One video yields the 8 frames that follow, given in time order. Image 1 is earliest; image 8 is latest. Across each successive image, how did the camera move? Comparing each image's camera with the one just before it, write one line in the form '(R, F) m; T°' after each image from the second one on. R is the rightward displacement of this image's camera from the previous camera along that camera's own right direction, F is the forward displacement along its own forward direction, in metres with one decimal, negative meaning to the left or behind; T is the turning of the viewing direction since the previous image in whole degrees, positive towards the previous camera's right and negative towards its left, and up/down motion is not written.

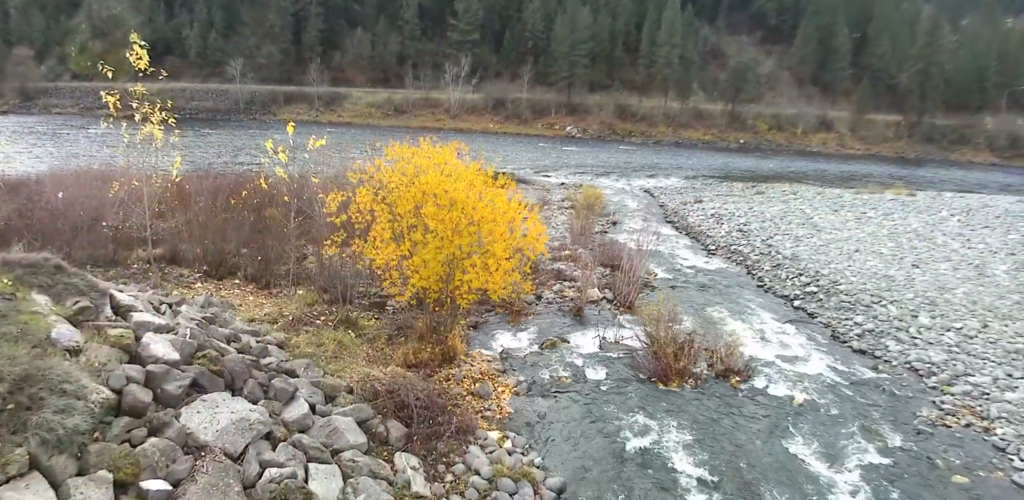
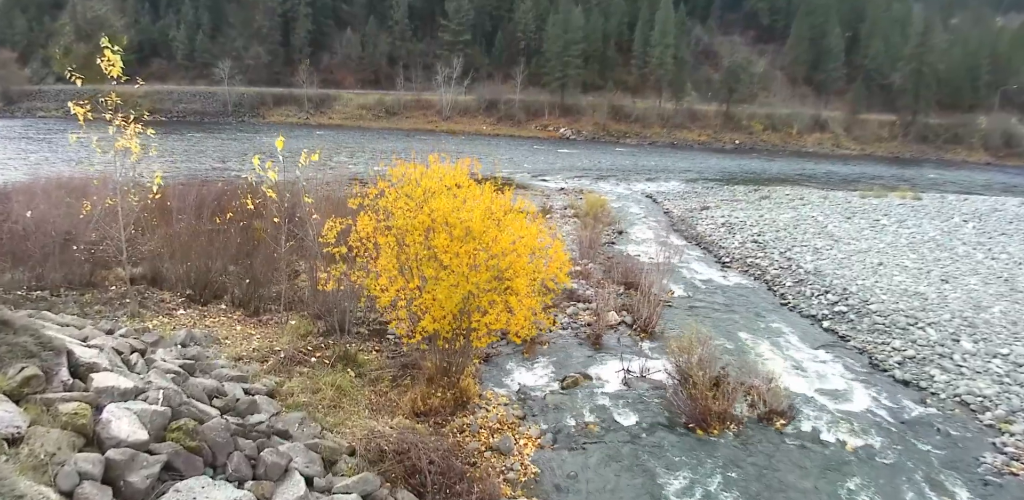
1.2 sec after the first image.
(-0.3, +1.0) m; +1°
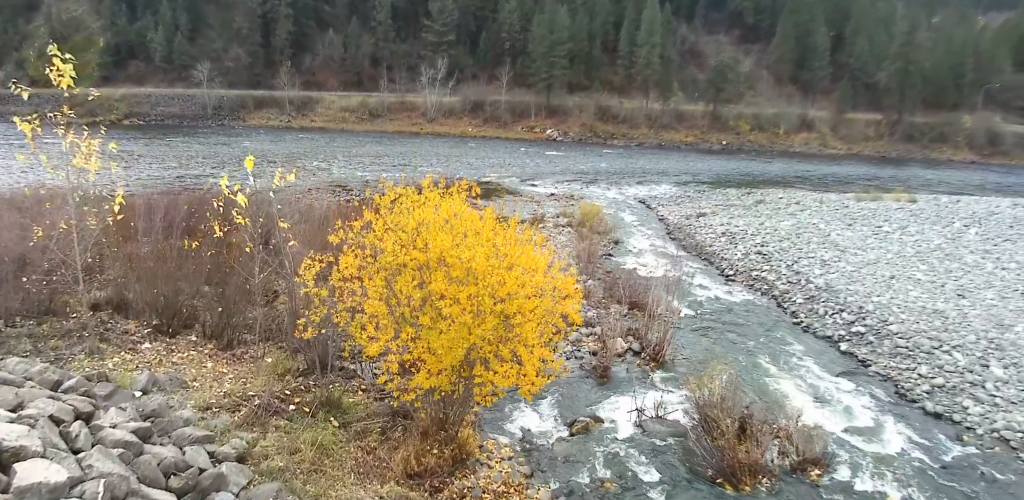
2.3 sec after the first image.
(-0.2, +0.9) m; +1°
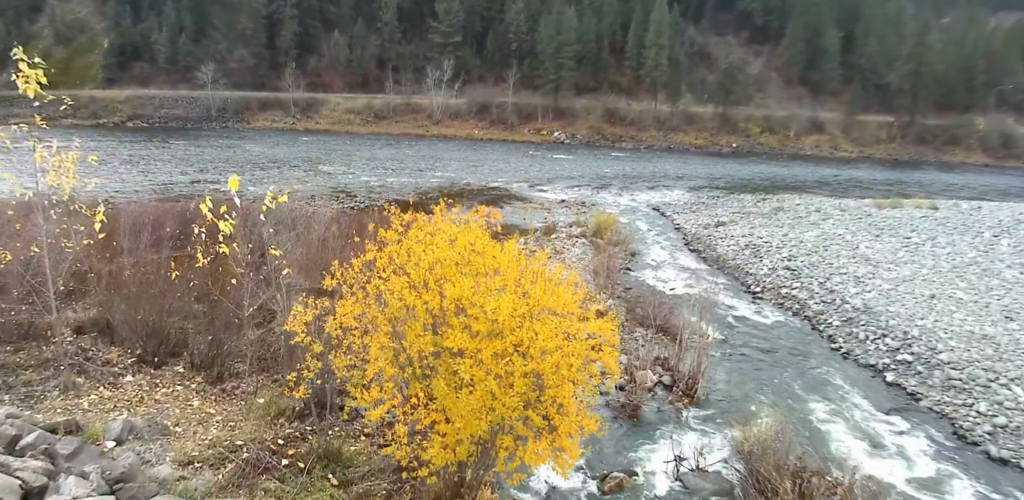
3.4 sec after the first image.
(-0.2, +1.0) m; 0°
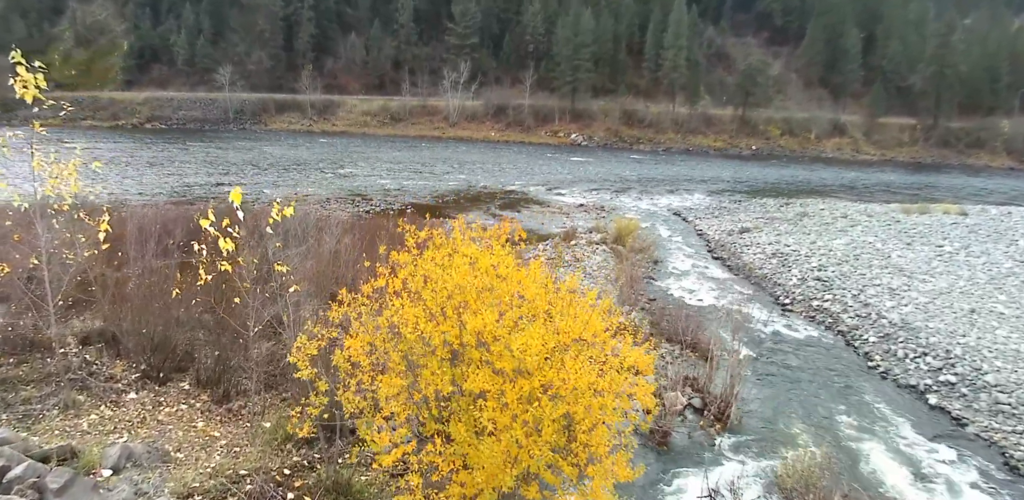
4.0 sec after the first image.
(-0.1, +0.5) m; -1°
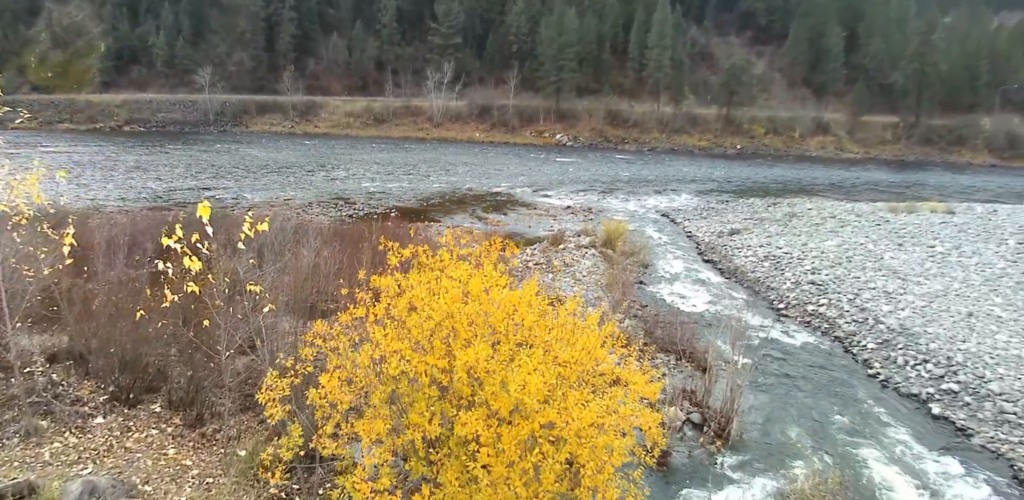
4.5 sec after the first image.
(-0.1, +0.4) m; +1°
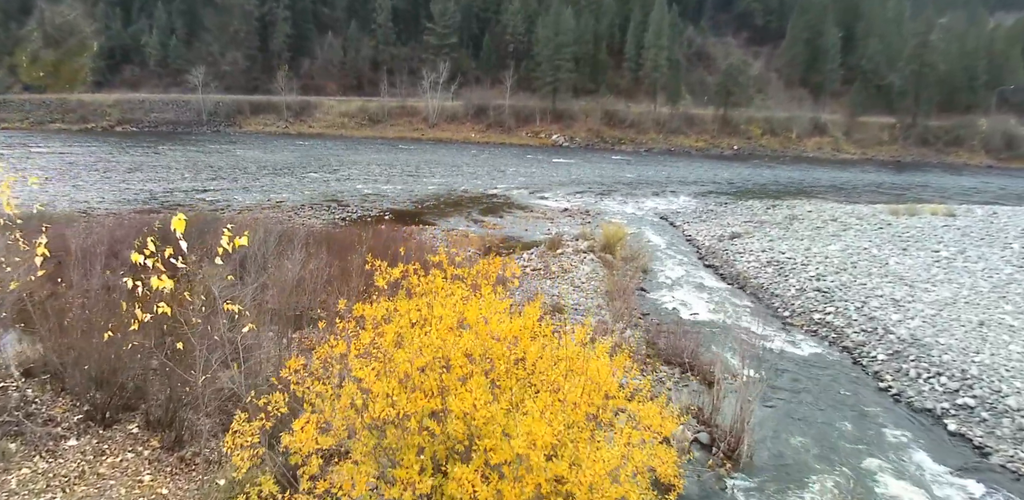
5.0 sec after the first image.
(0.0, +0.5) m; 0°
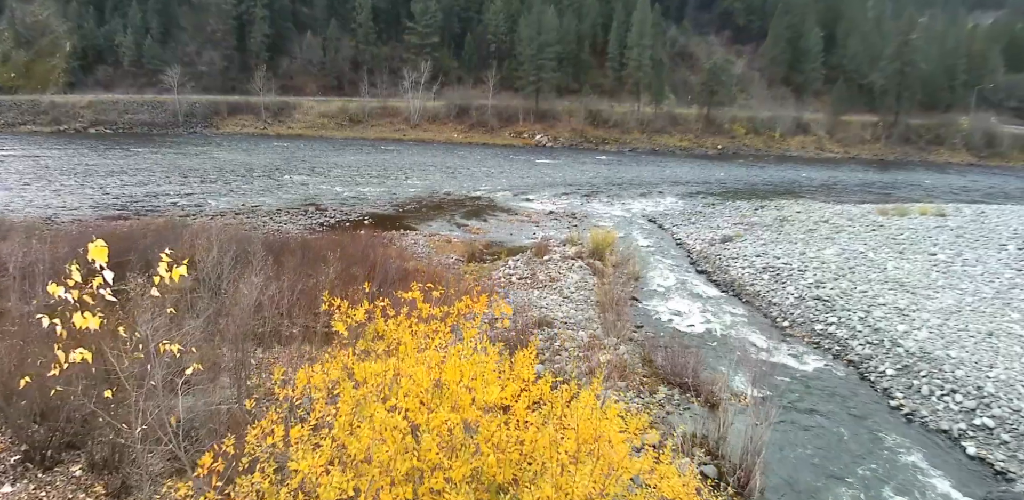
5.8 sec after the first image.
(0.0, +0.8) m; +1°
